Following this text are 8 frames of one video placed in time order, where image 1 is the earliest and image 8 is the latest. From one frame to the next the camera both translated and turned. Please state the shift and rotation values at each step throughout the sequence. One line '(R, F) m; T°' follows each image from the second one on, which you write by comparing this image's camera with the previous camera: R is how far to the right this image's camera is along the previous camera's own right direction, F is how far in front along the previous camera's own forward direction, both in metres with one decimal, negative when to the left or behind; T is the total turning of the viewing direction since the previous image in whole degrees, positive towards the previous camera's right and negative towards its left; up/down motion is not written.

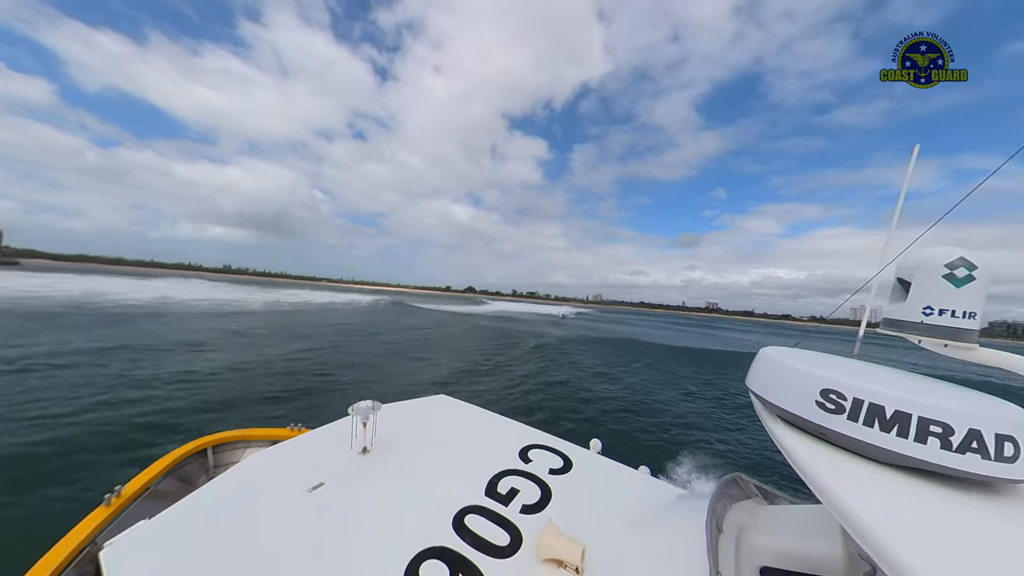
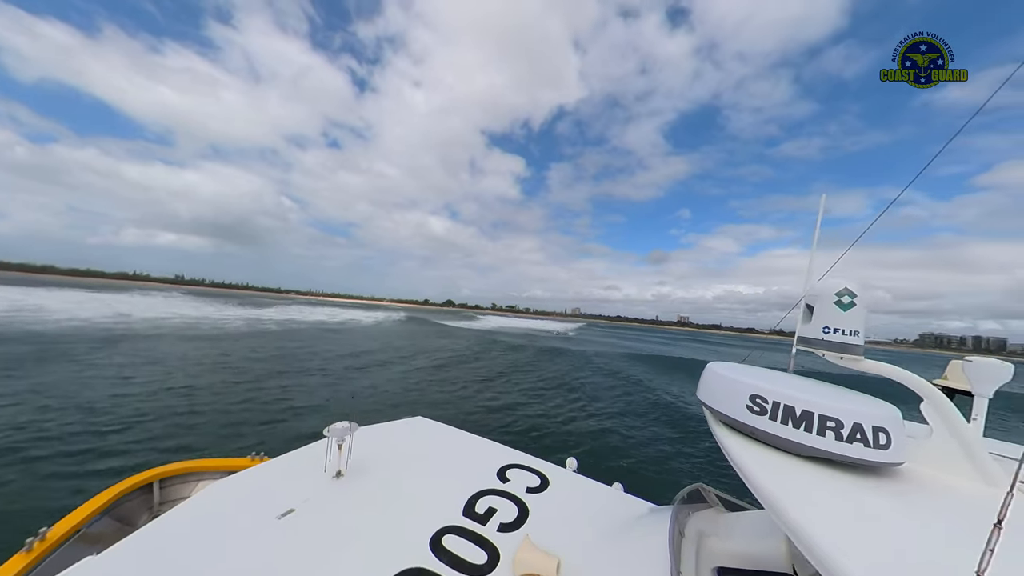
(-1.1, +0.3) m; +5°
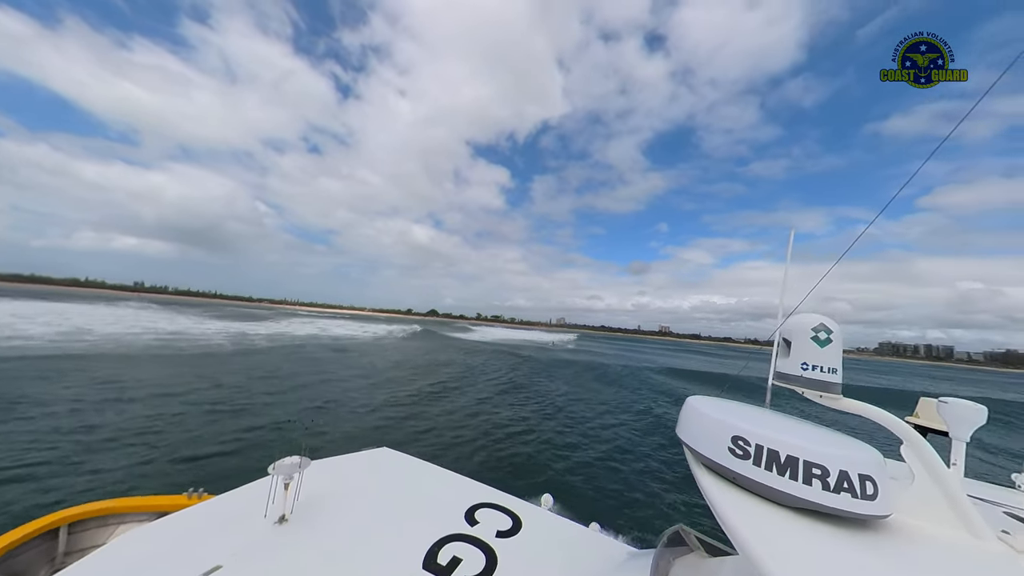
(+0.3, +0.5) m; +3°
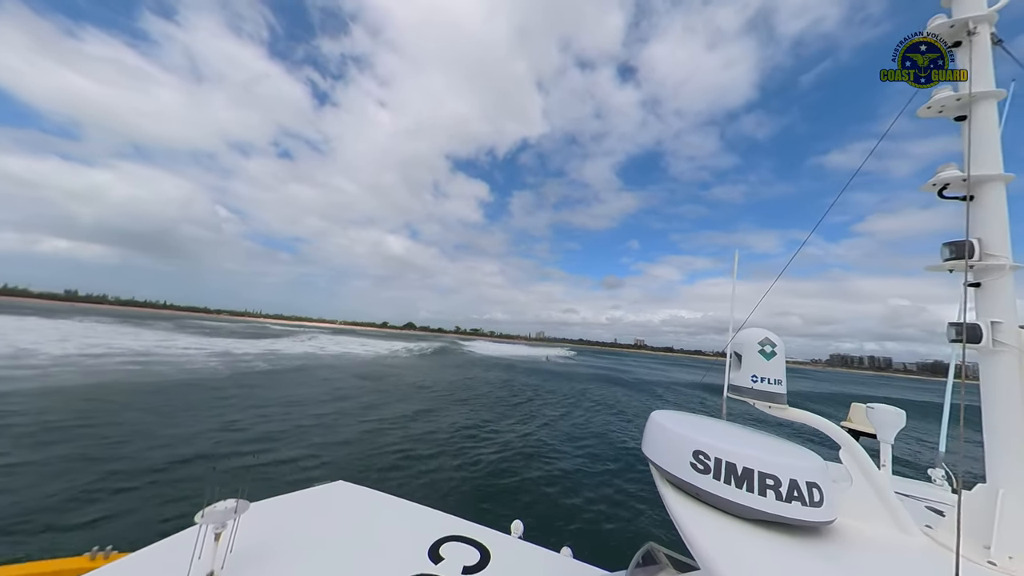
(-0.8, +0.2) m; +5°
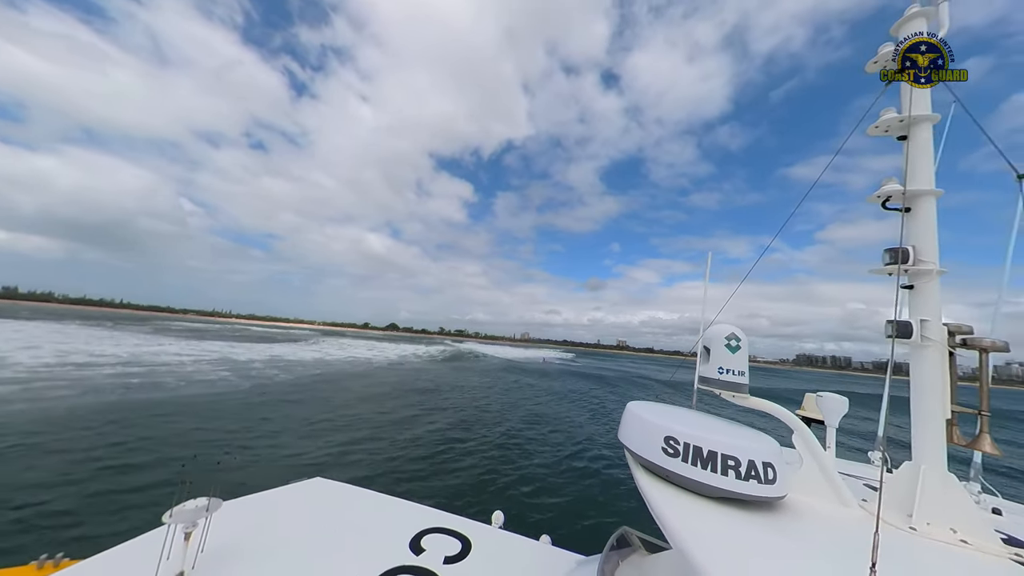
(-1.1, +0.3) m; +3°
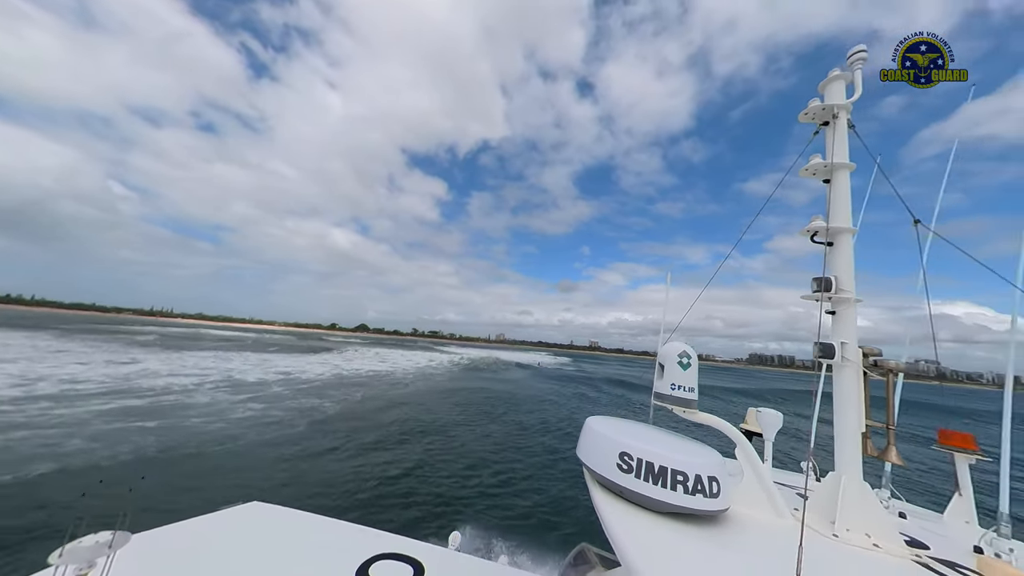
(-1.9, +0.1) m; +6°
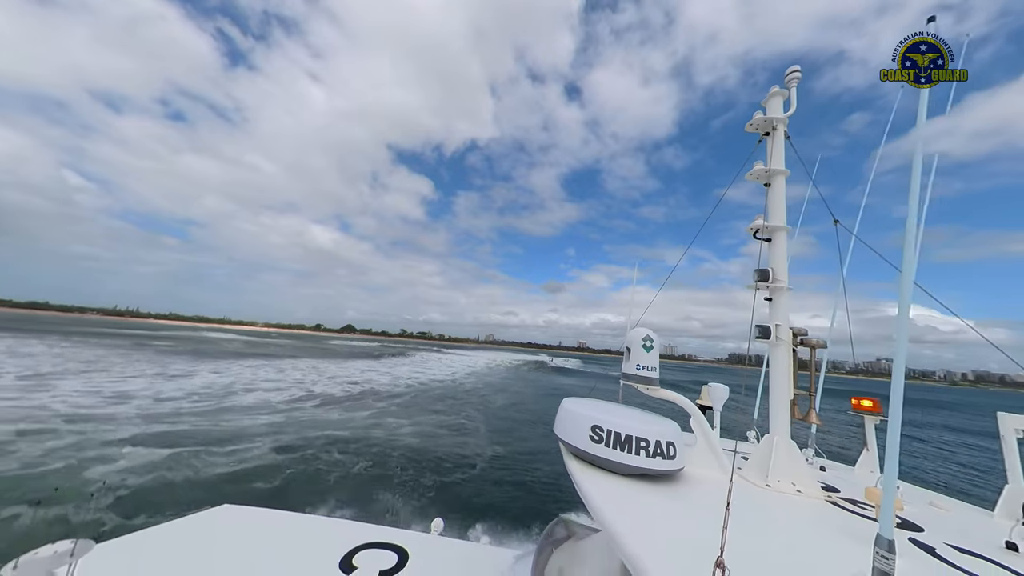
(-1.6, -0.5) m; +3°
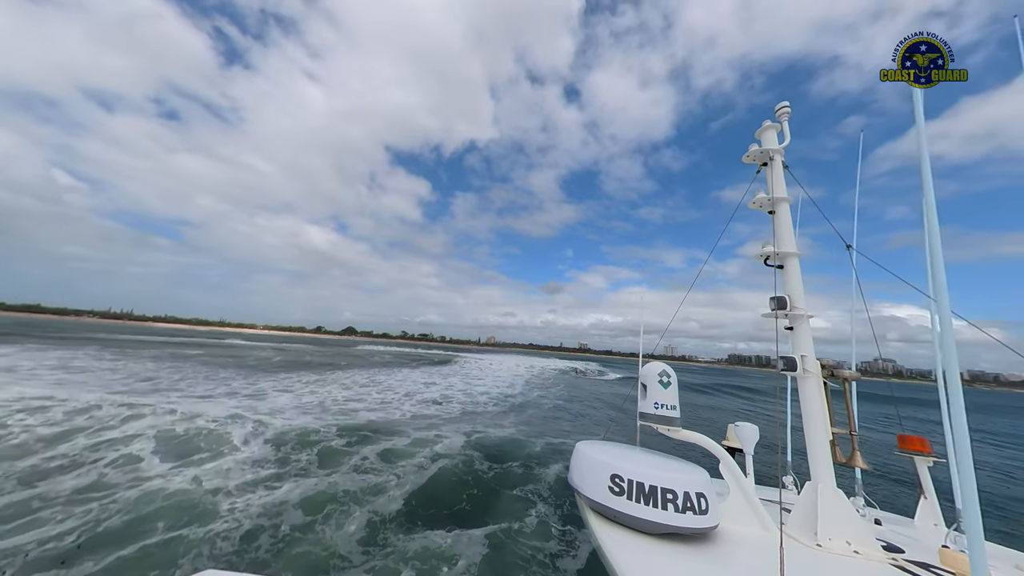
(-2.2, +0.3) m; +1°
